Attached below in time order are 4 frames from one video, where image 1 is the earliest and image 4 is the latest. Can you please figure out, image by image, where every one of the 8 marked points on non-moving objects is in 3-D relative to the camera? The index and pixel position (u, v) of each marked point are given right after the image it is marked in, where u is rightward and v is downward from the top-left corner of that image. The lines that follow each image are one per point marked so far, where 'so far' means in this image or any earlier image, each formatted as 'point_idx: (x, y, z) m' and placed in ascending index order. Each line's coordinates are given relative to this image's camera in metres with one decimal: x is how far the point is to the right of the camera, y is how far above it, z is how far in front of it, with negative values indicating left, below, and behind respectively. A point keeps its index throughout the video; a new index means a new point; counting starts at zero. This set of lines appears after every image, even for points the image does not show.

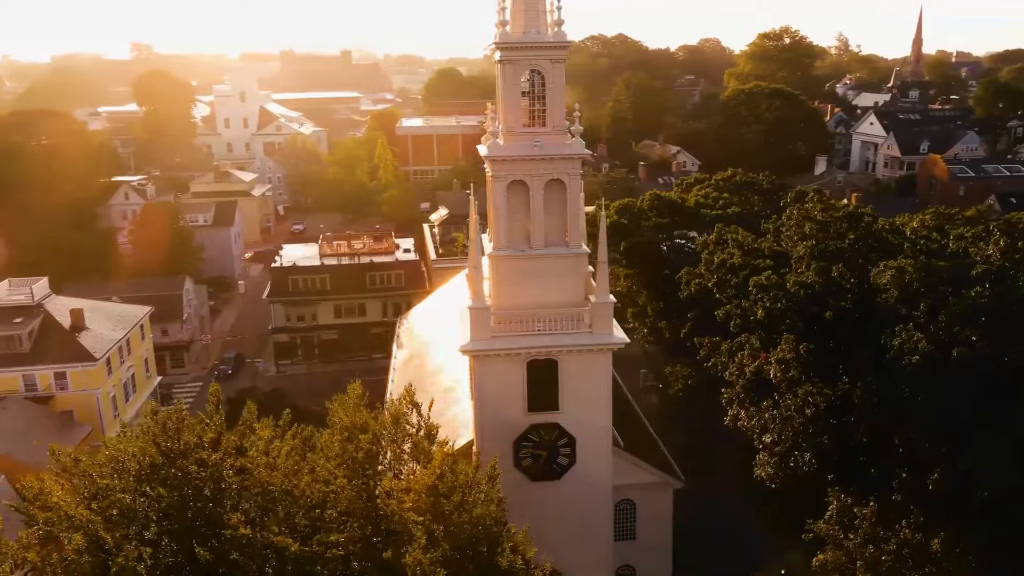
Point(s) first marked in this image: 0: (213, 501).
0: (-5.8, -4.2, +15.3) m
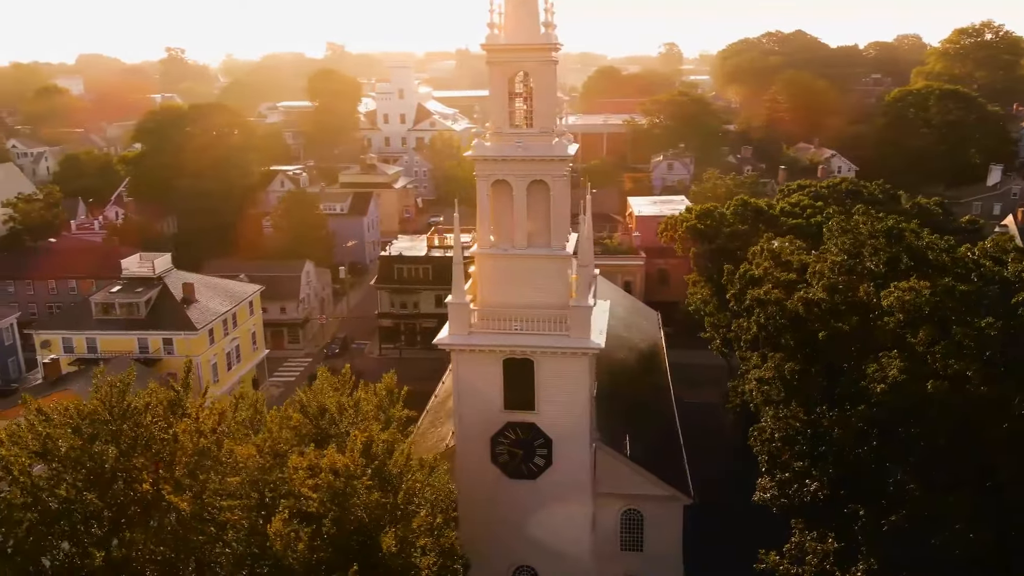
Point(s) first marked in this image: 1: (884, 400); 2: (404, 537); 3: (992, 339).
0: (-8.2, -3.7, +17.1) m
1: (+8.9, -2.7, +19.4) m
2: (-2.2, -5.2, +16.6) m
3: (+11.5, -1.2, +19.2) m
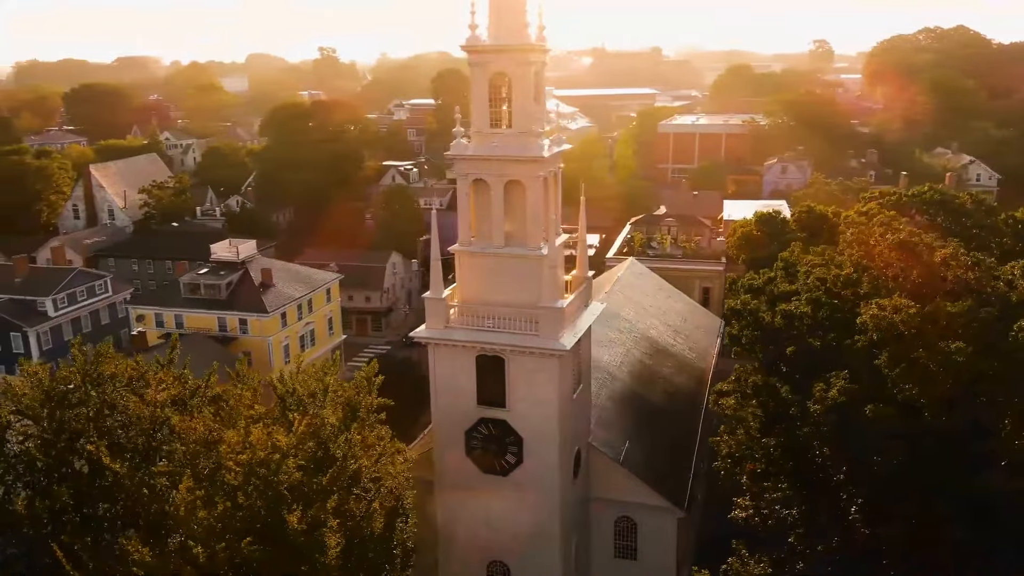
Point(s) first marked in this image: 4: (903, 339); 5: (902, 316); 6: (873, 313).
0: (-10.0, -3.2, +19.0) m
1: (+7.2, -3.1, +18.3) m
2: (-4.3, -5.0, +17.4) m
3: (+9.8, -1.7, +17.6) m
4: (+9.3, -1.2, +19.2) m
5: (+9.3, -0.7, +19.2) m
6: (+9.0, -0.6, +19.8) m
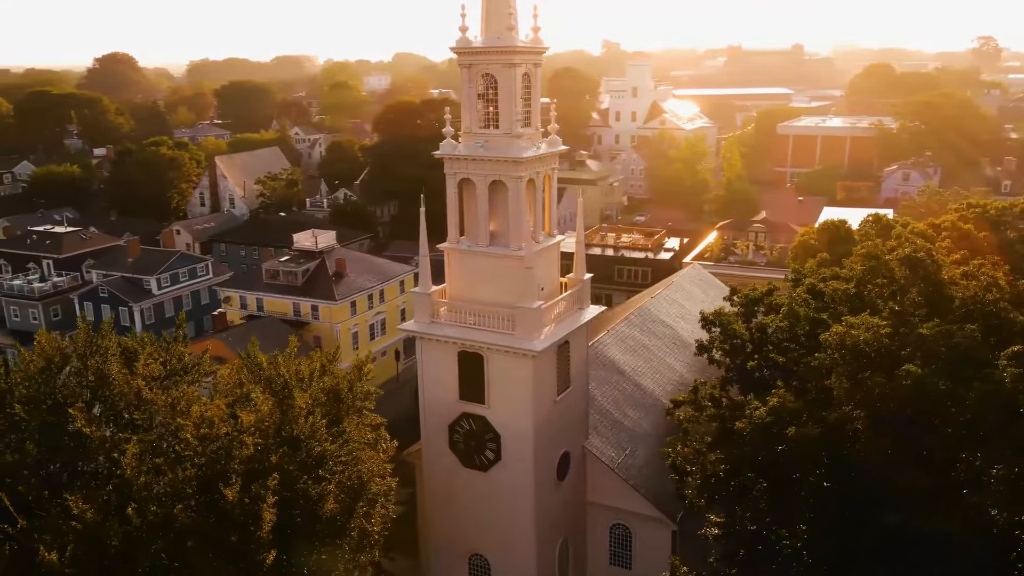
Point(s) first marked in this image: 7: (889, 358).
0: (-11.3, -2.7, +21.1) m
1: (+5.6, -3.4, +17.5) m
2: (-6.1, -4.8, +18.6) m
3: (+8.1, -2.1, +16.4) m
4: (+7.8, -1.6, +18.0) m
5: (+7.9, -1.1, +18.0) m
6: (+7.7, -1.0, +18.7) m
7: (+8.8, -1.4, +17.9) m
